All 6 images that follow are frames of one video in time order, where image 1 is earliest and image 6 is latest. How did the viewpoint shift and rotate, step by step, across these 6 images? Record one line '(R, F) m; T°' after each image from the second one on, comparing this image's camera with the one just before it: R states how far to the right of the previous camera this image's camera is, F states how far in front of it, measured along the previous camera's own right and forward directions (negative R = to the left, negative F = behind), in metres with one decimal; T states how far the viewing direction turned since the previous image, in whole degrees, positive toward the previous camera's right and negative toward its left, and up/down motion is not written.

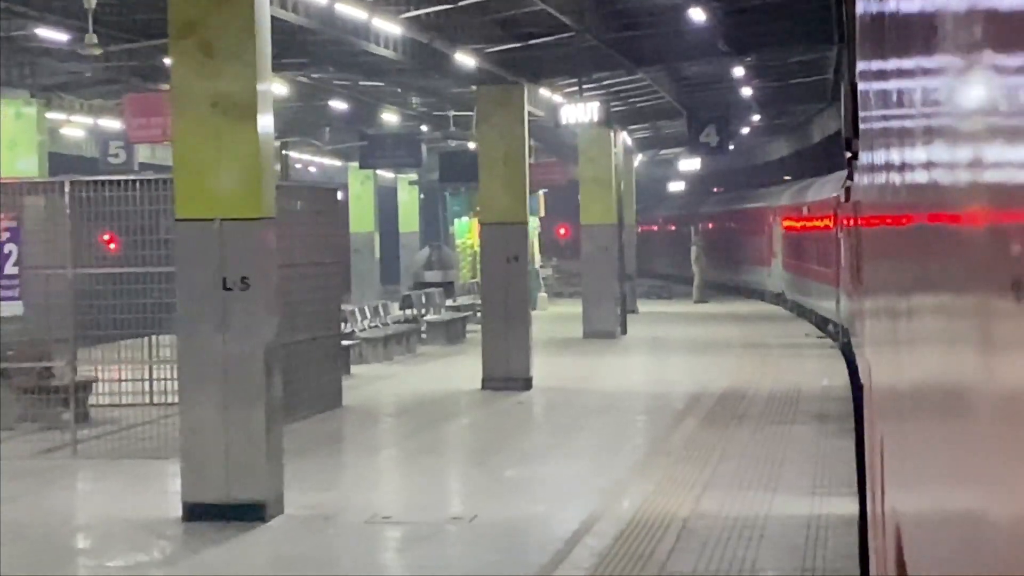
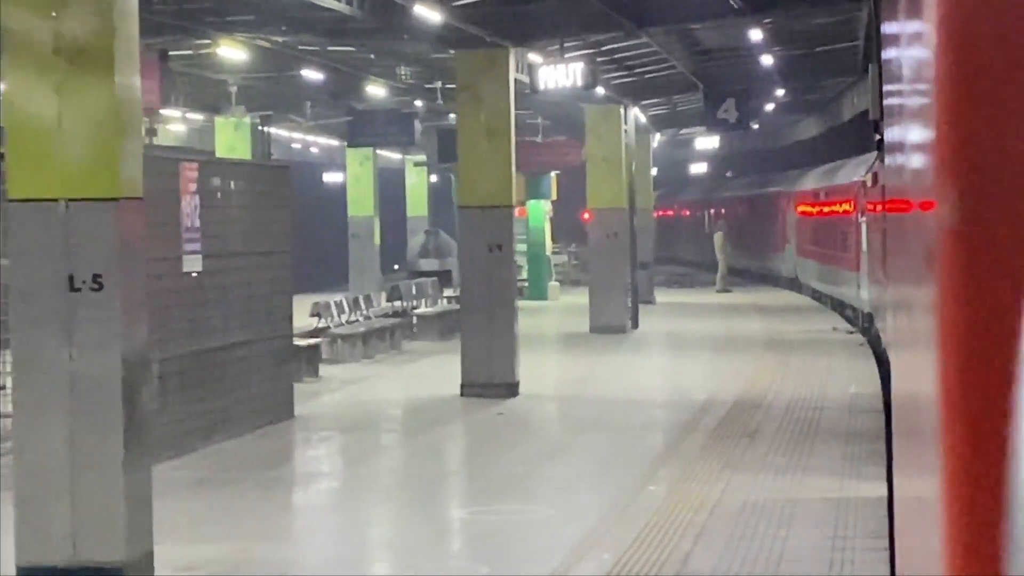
(+0.5, +1.9) m; -1°
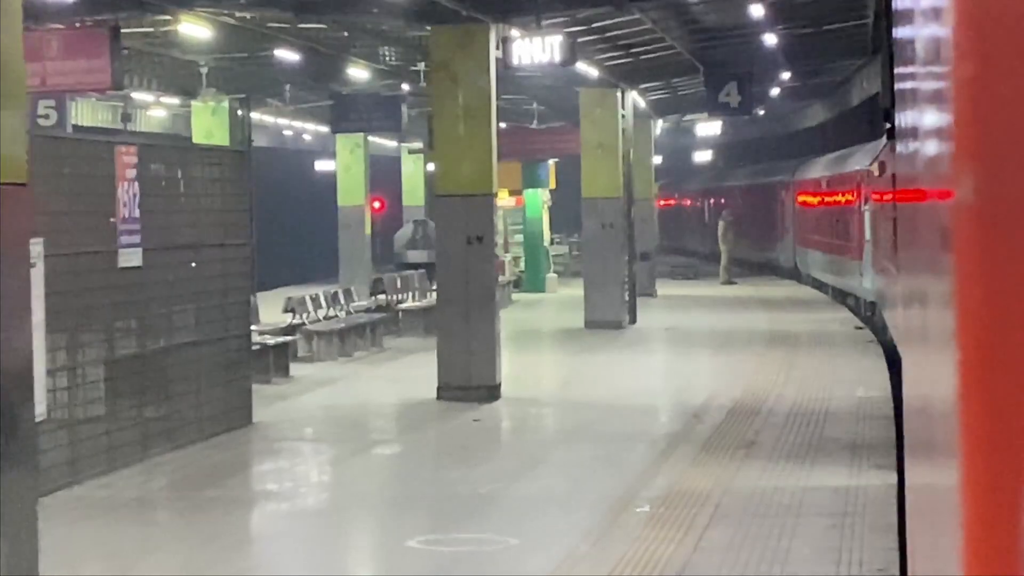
(+0.3, +1.0) m; 0°
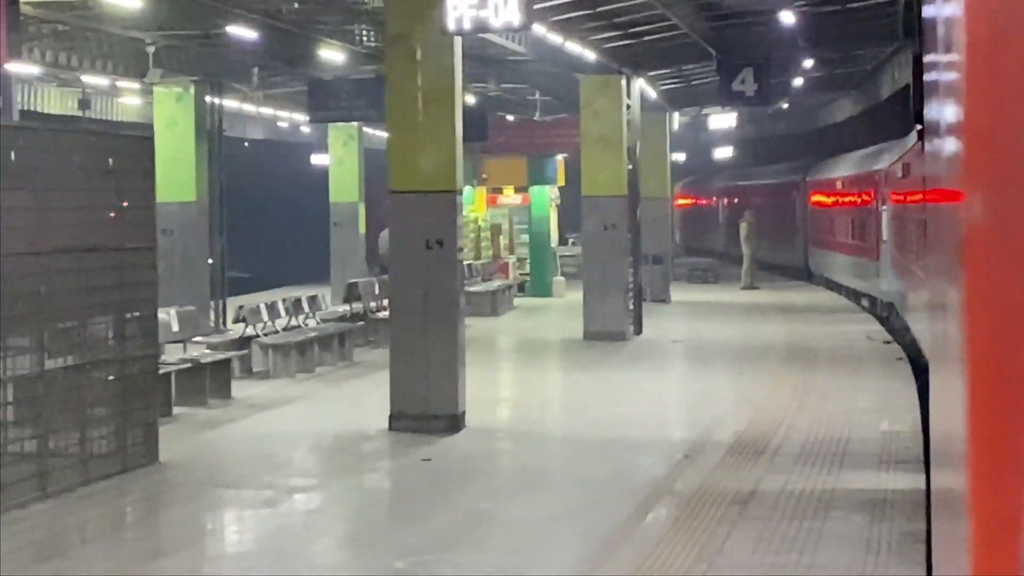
(+0.6, +1.9) m; -1°
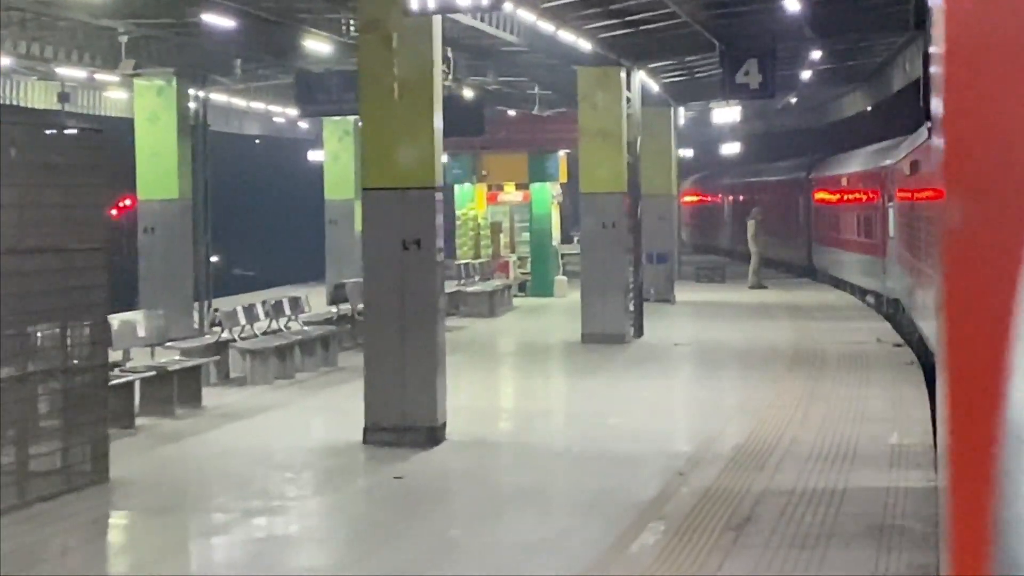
(+0.2, +0.7) m; -1°
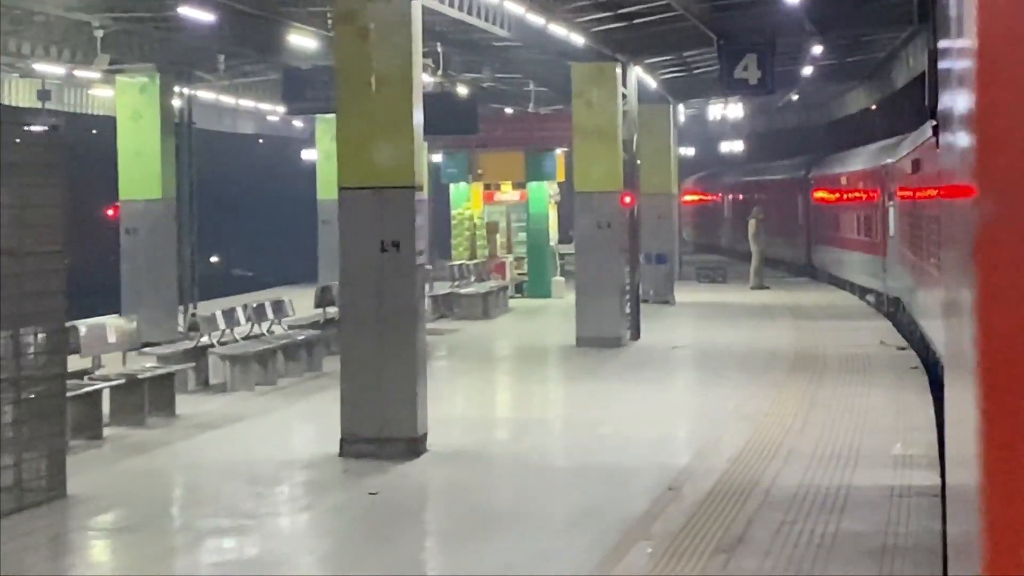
(+0.2, +0.5) m; 0°
